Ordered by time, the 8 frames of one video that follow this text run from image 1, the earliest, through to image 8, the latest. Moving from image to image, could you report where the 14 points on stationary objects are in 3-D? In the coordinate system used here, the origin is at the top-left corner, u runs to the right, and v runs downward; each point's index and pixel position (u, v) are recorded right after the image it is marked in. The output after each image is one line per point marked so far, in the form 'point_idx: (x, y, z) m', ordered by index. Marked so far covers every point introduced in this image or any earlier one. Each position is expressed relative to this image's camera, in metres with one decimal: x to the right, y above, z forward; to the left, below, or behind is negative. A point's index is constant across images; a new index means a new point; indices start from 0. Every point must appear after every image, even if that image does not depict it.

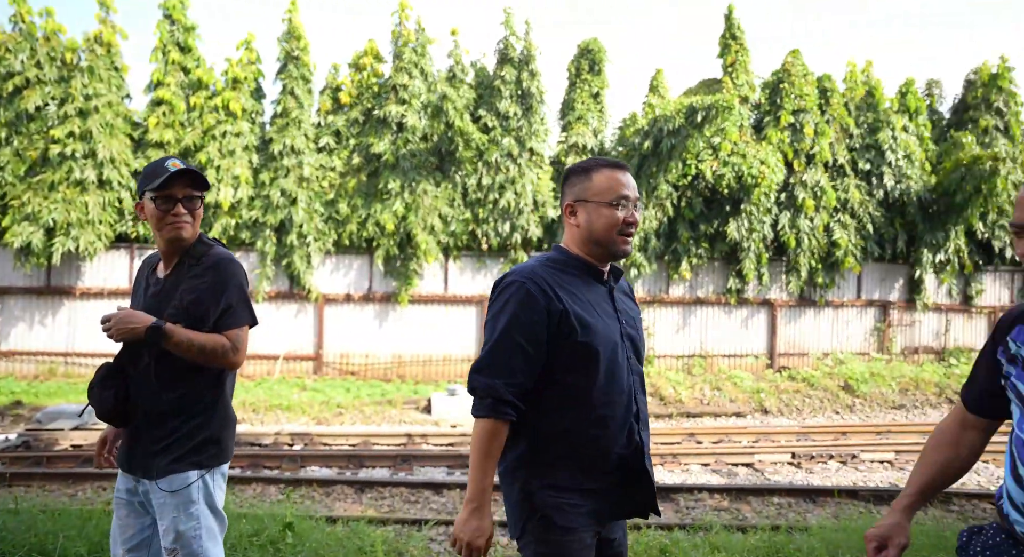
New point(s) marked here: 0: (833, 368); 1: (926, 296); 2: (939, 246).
0: (+7.4, -1.9, +14.8) m
1: (+10.2, -0.3, +16.0) m
2: (+10.3, +0.9, +15.6) m
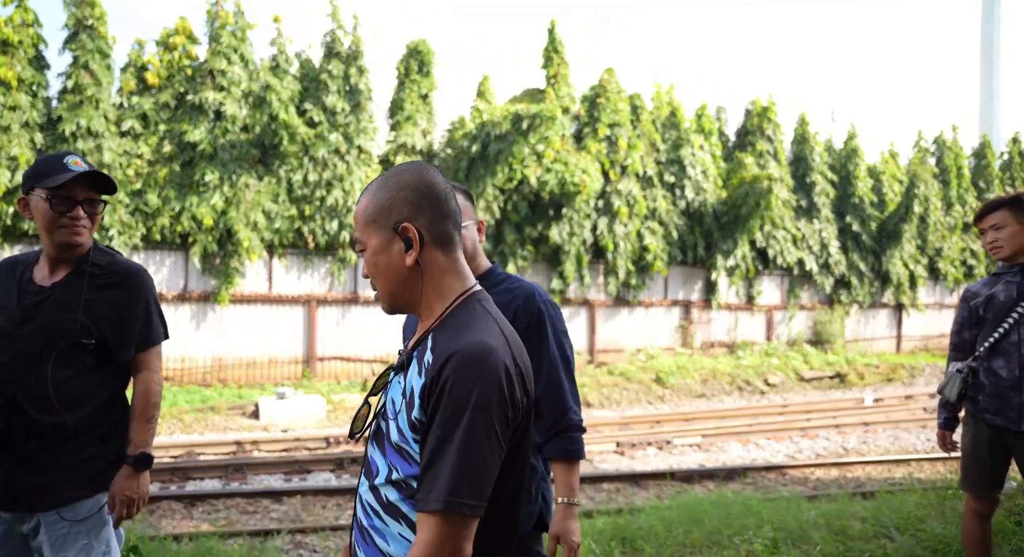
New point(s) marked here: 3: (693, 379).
0: (+2.9, -2.1, +16.2) m
1: (+5.3, -0.5, +18.1) m
2: (+5.5, +0.8, +17.7) m
3: (+3.9, -2.4, +15.6) m
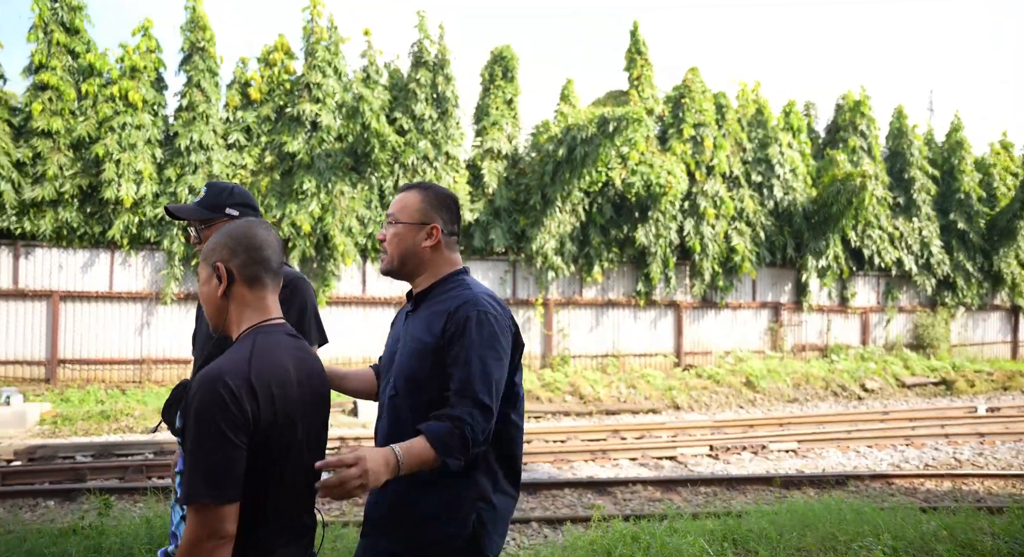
0: (+5.4, -2.1, +16.2) m
1: (+8.0, -0.5, +17.7) m
2: (+8.1, +0.7, +17.4) m
3: (+6.3, -2.5, +15.4) m
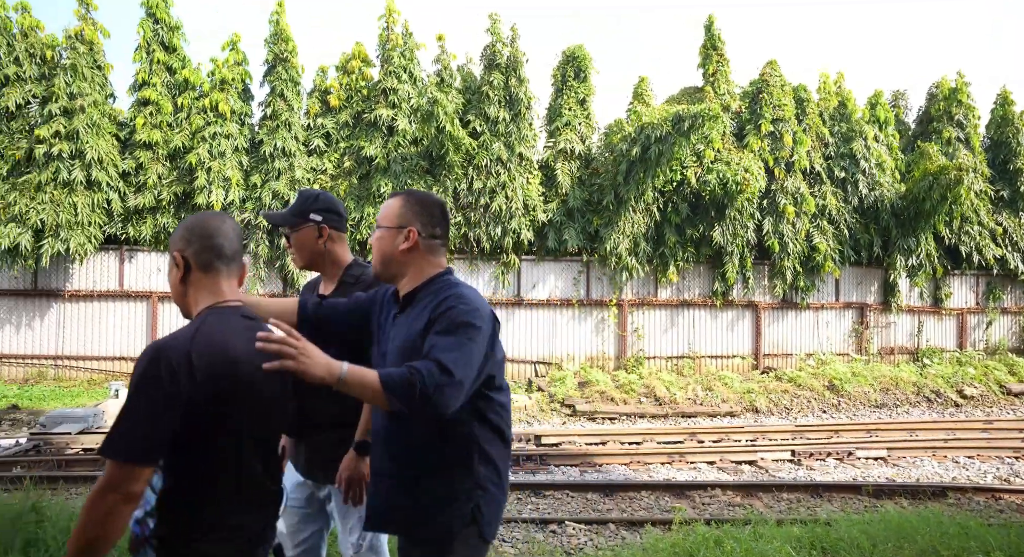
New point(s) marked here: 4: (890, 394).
0: (+7.3, -2.1, +15.7) m
1: (+10.1, -0.5, +16.9) m
2: (+10.2, +0.7, +16.5) m
3: (+8.2, -2.5, +14.8) m
4: (+8.7, -2.6, +14.8) m
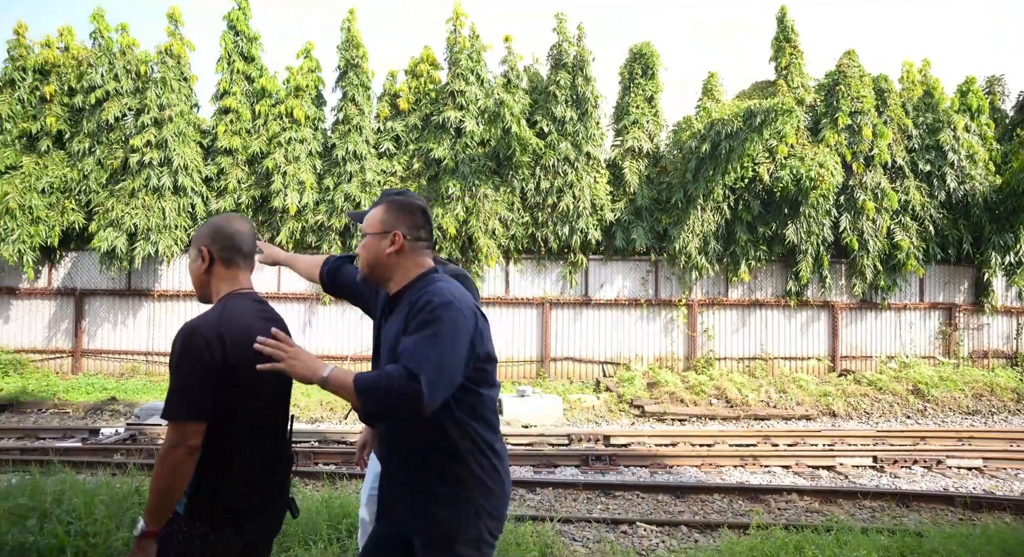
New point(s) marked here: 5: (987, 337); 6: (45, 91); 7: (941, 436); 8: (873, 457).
0: (+9.1, -2.1, +15.1) m
1: (+11.9, -0.5, +16.1) m
2: (+12.0, +0.7, +15.7) m
3: (+9.8, -2.5, +14.1) m
4: (+10.3, -2.6, +14.1) m
5: (+12.0, -1.5, +16.4) m
6: (-9.3, +3.6, +12.4) m
7: (+7.9, -2.8, +11.7) m
8: (+5.8, -2.8, +10.1) m
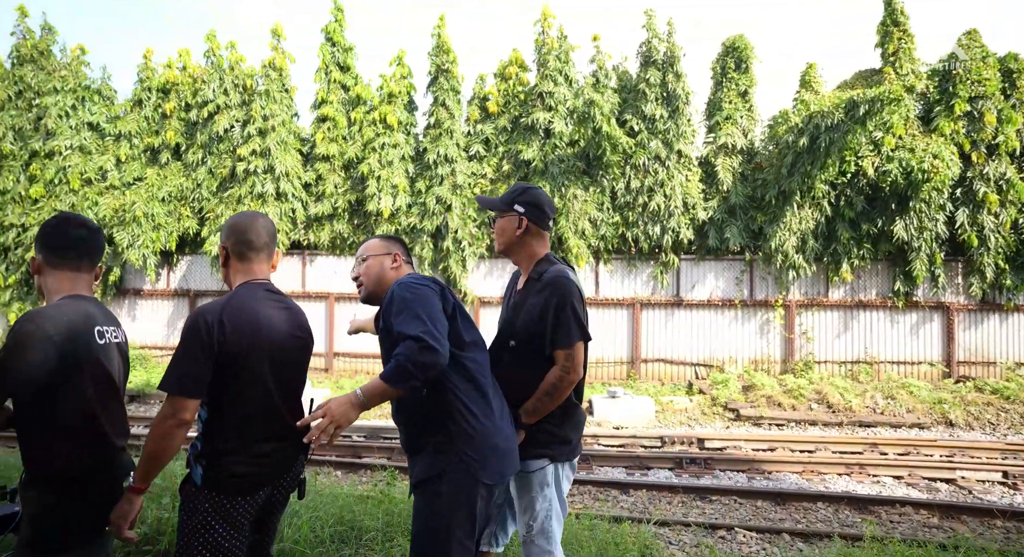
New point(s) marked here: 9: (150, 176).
0: (+11.3, -2.1, +14.0) m
1: (+14.3, -0.5, +14.6) m
2: (+14.3, +0.7, +14.2) m
3: (+12.0, -2.4, +12.9) m
4: (+12.4, -2.6, +12.8) m
5: (+14.4, -1.4, +14.9) m
6: (-7.3, +3.6, +13.5) m
7: (+9.7, -2.8, +10.7) m
8: (+7.4, -2.7, +9.4) m
9: (-7.5, +2.1, +13.2) m
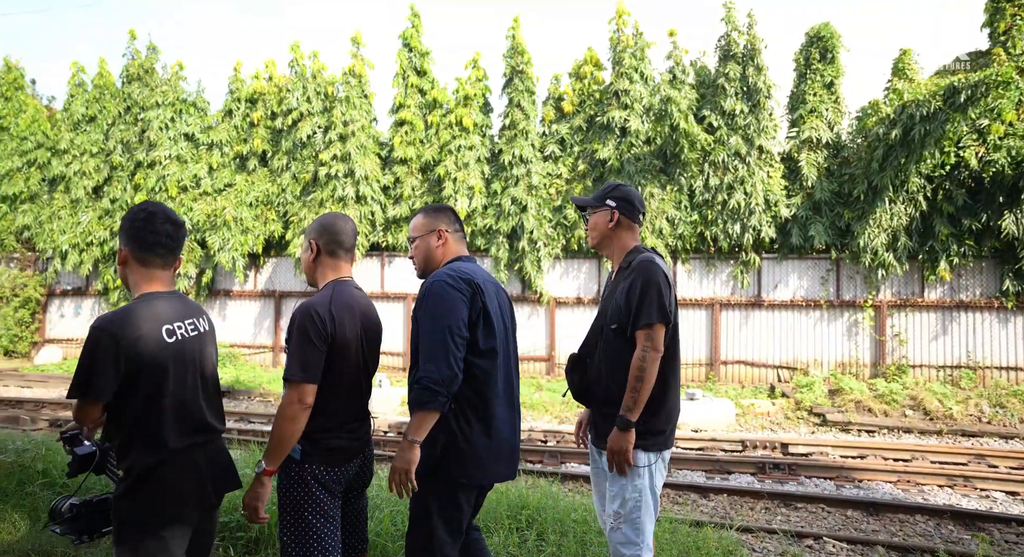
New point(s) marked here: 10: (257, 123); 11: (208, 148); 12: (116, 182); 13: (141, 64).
0: (+13.1, -2.1, +12.8) m
1: (+16.1, -0.5, +13.1) m
2: (+16.0, +0.7, +12.7) m
3: (+13.6, -2.5, +11.7) m
4: (+14.1, -2.6, +11.5) m
5: (+16.3, -1.4, +13.4) m
6: (-5.5, +3.5, +14.2) m
7: (+11.2, -2.8, +9.7) m
8: (+8.8, -2.8, +8.7) m
9: (-5.7, +2.0, +13.9) m
10: (-5.5, +3.4, +14.3) m
11: (-6.5, +2.8, +13.9) m
12: (-8.6, +2.1, +14.0) m
13: (-8.2, +4.7, +14.3) m
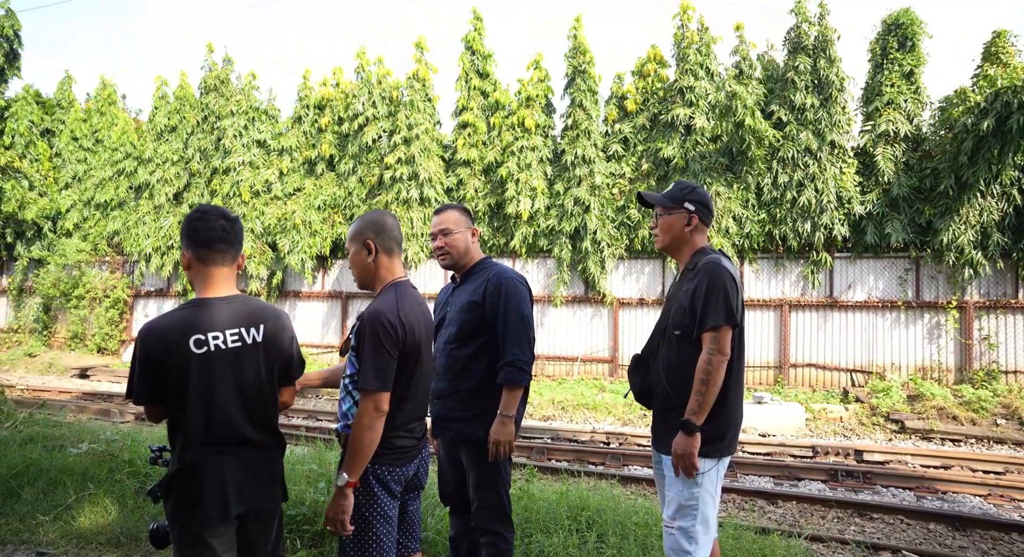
0: (+14.2, -2.1, +11.5) m
1: (+17.2, -0.5, +11.6) m
2: (+17.1, +0.7, +11.2) m
3: (+14.7, -2.4, +10.4) m
4: (+15.1, -2.6, +10.2) m
5: (+17.4, -1.4, +11.9) m
6: (-4.2, +3.5, +14.7) m
7: (+12.0, -2.8, +8.7) m
8: (+9.5, -2.8, +7.9) m
9: (-4.4, +2.0, +14.4) m
10: (-4.1, +3.4, +14.8) m
11: (-5.2, +2.8, +14.5) m
12: (-7.2, +2.1, +14.8) m
13: (-6.8, +4.7, +15.0) m
